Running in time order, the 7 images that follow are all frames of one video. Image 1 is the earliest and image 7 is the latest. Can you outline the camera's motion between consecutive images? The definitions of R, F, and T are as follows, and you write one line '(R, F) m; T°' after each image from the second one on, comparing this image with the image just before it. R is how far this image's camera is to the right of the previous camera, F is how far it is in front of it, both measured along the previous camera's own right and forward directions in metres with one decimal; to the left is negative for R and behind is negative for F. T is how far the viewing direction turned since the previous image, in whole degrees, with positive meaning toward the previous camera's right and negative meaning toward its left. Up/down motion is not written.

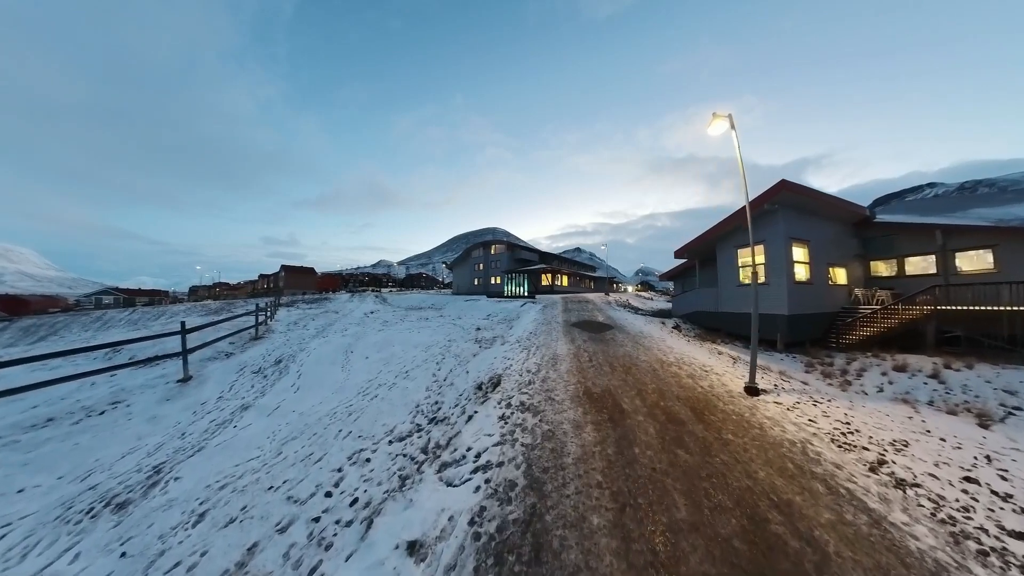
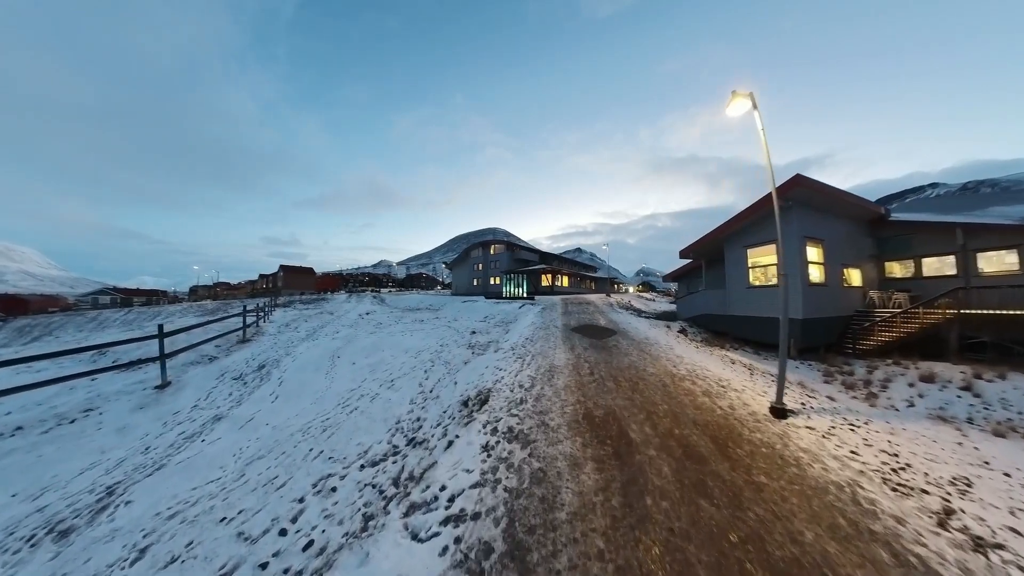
(+0.4, +0.9) m; 0°
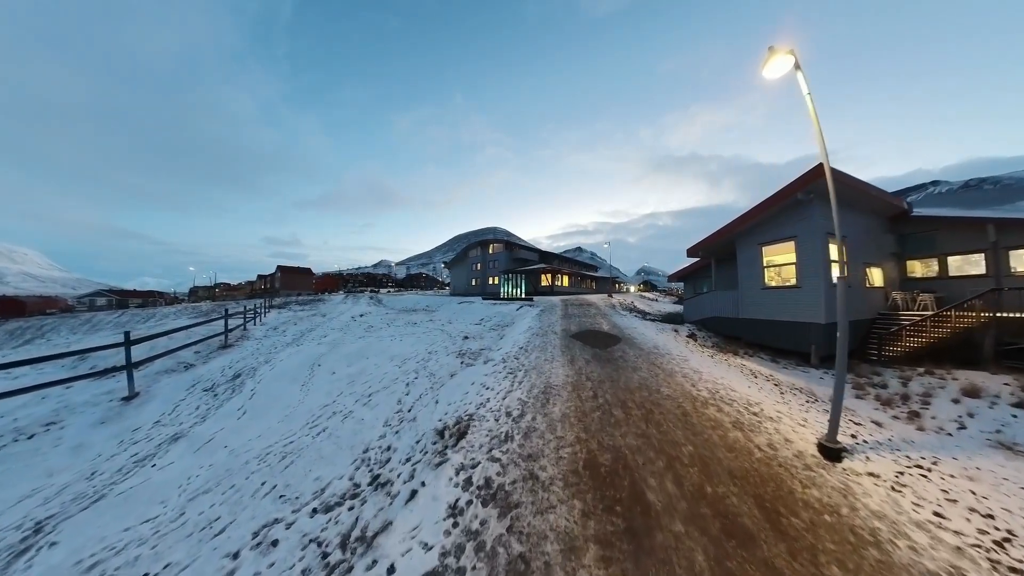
(+0.4, +1.2) m; 0°
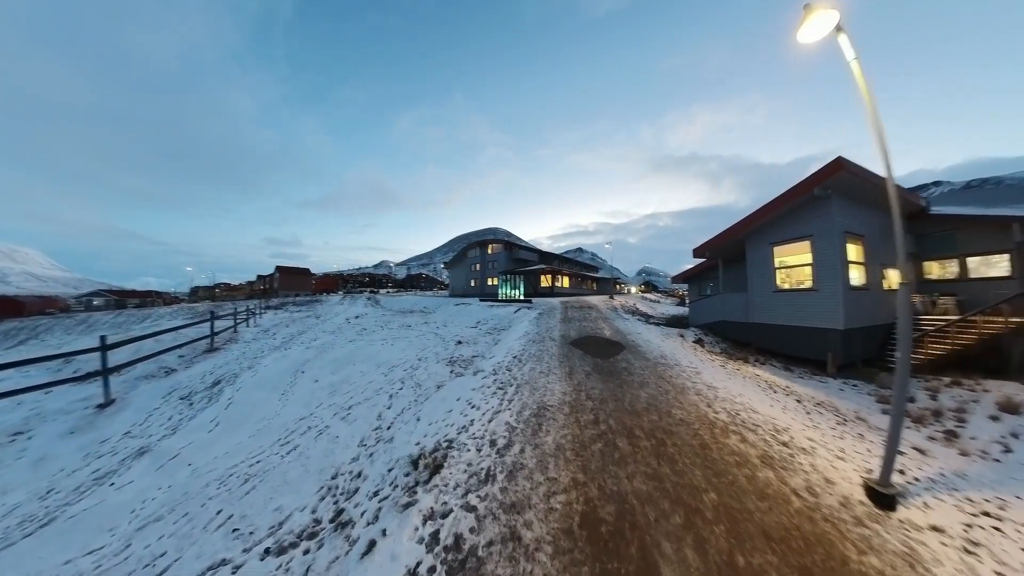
(+0.3, +0.8) m; 0°
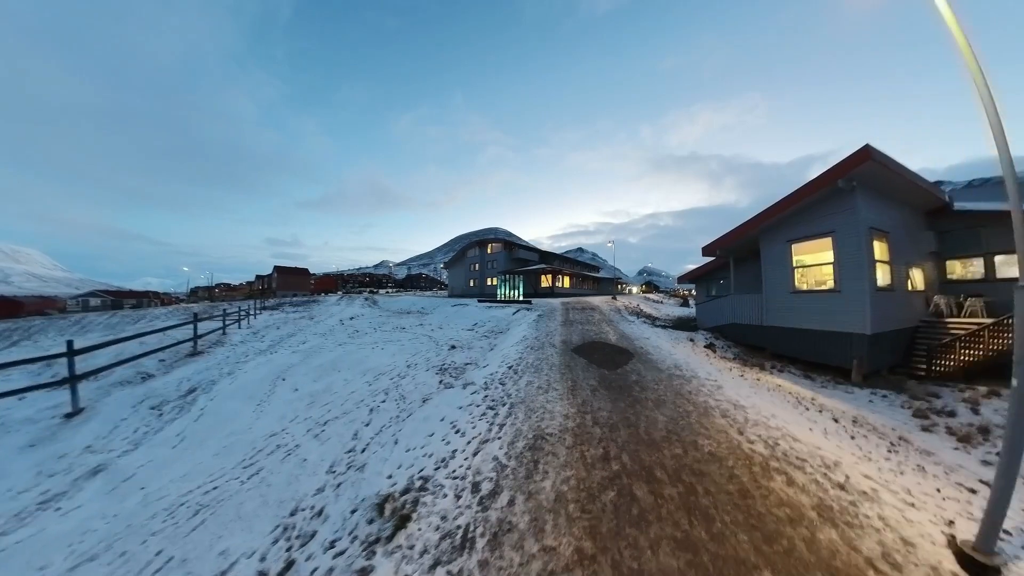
(+0.2, +0.9) m; 0°
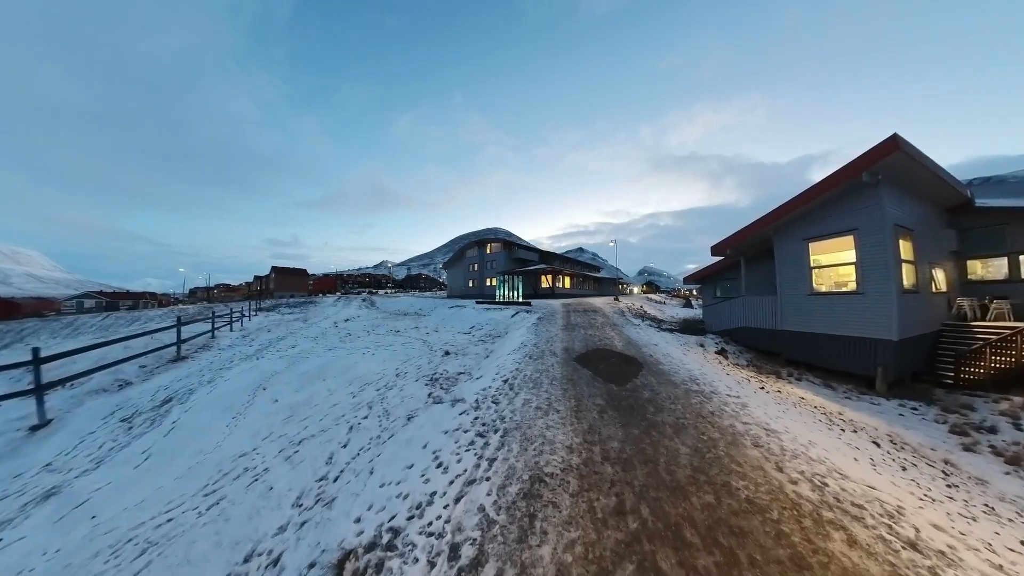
(+0.2, +0.8) m; 0°
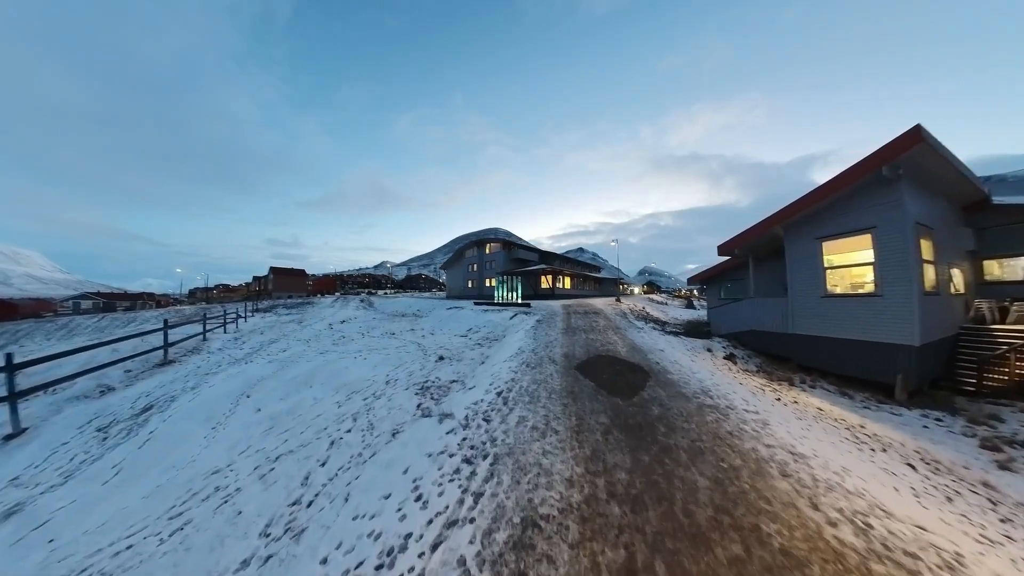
(+0.2, +0.5) m; 0°
